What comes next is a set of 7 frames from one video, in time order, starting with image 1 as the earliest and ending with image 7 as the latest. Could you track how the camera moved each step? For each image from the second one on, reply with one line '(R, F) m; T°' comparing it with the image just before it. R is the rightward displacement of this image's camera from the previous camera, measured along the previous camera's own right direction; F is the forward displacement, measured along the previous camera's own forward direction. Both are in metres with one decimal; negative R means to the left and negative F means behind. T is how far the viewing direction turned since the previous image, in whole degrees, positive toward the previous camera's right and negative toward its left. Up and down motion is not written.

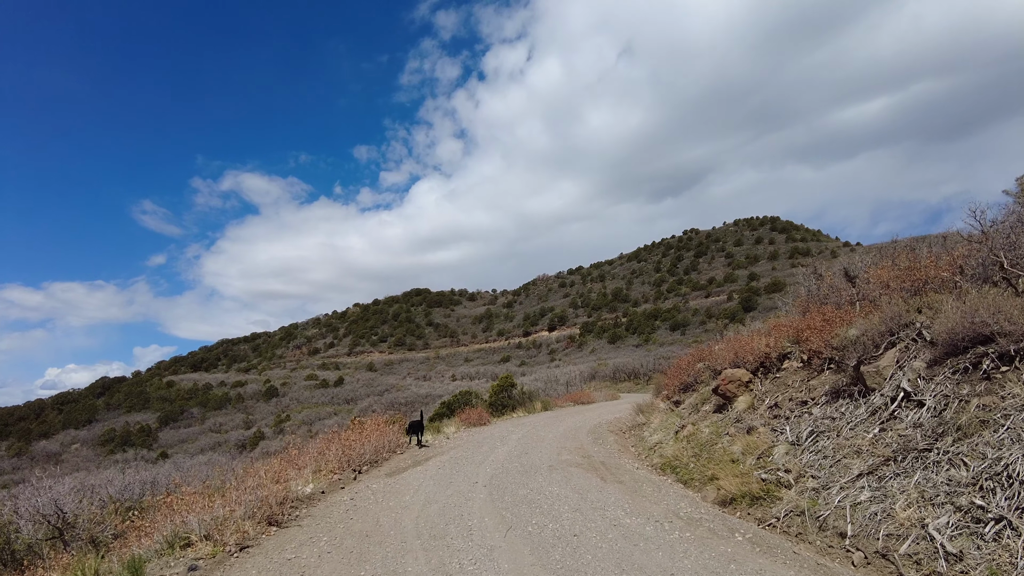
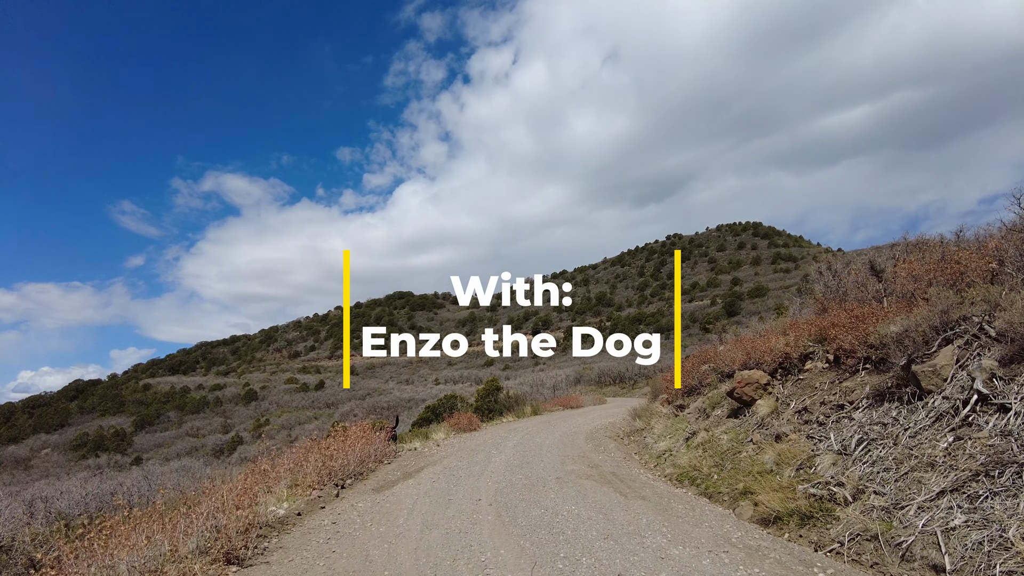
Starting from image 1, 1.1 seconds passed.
(-0.3, +0.9) m; +2°
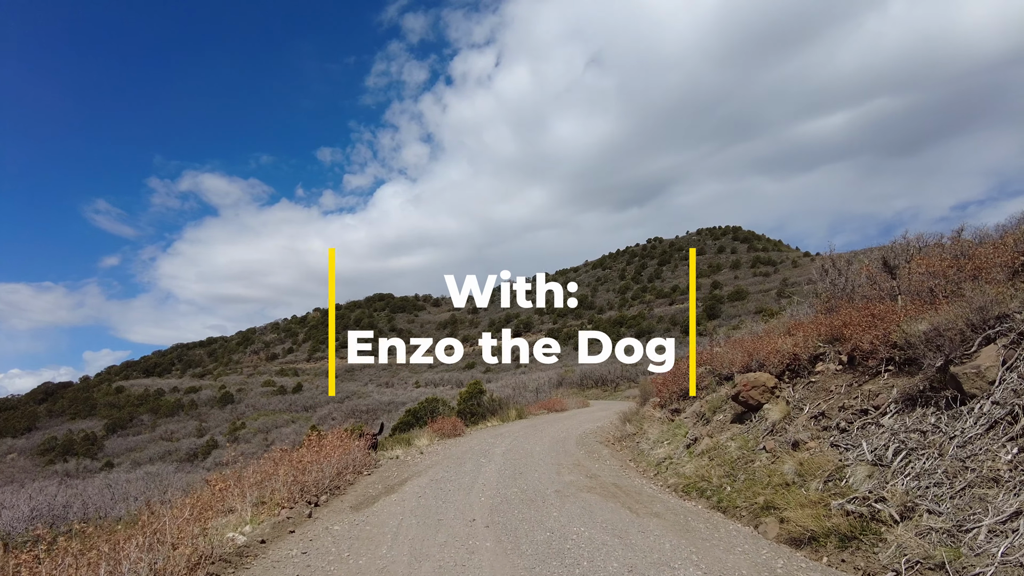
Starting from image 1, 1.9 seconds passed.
(-0.2, +0.7) m; +2°
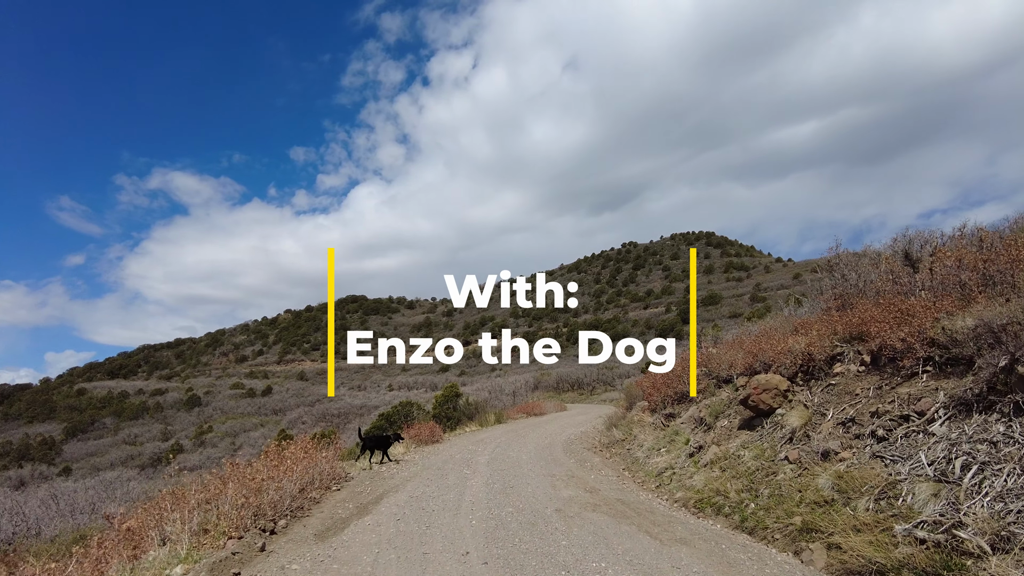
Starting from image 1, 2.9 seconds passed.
(-0.3, +1.0) m; +3°
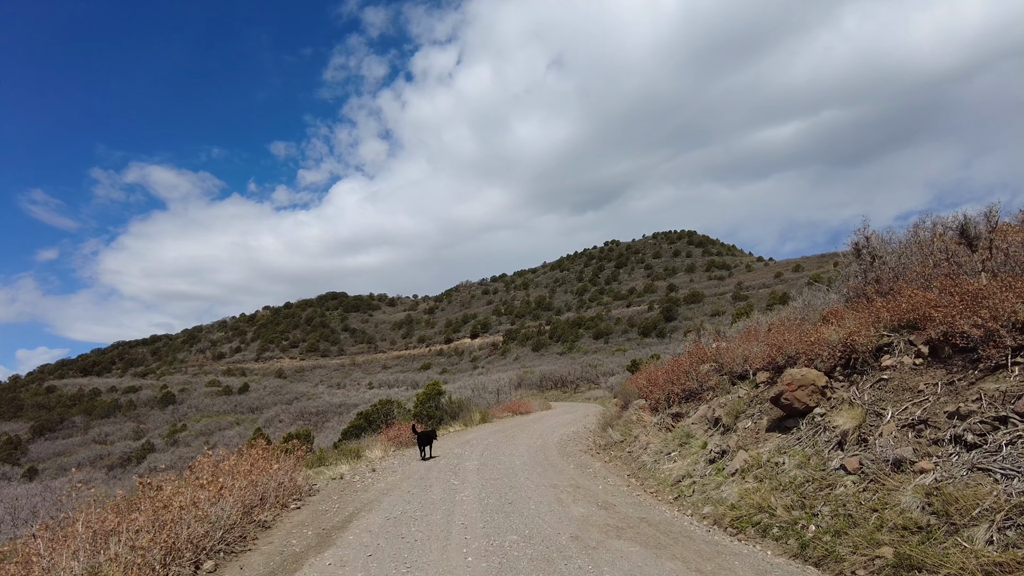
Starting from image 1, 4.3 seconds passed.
(-0.2, +1.3) m; +2°
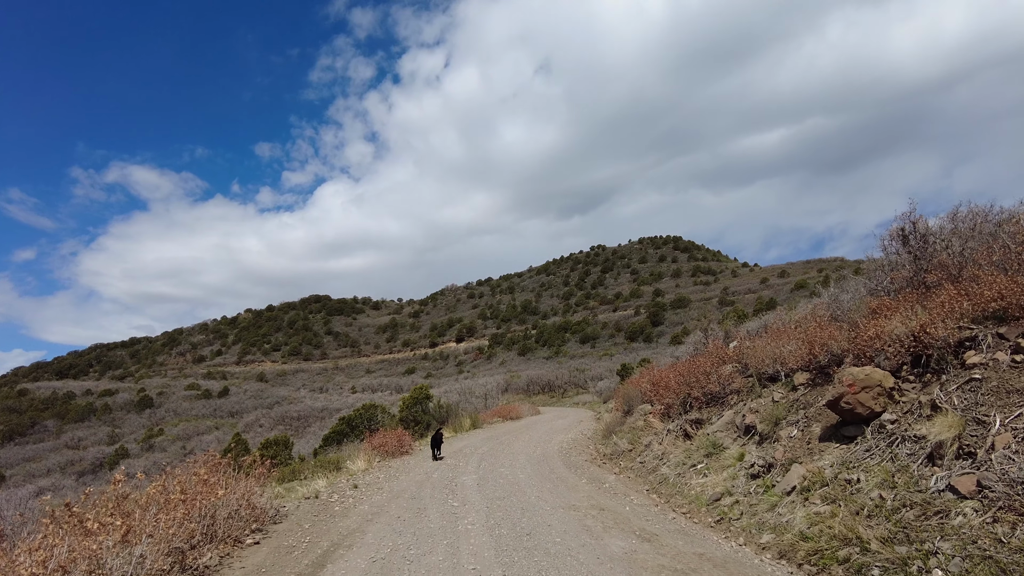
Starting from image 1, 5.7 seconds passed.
(-0.4, +1.3) m; +2°
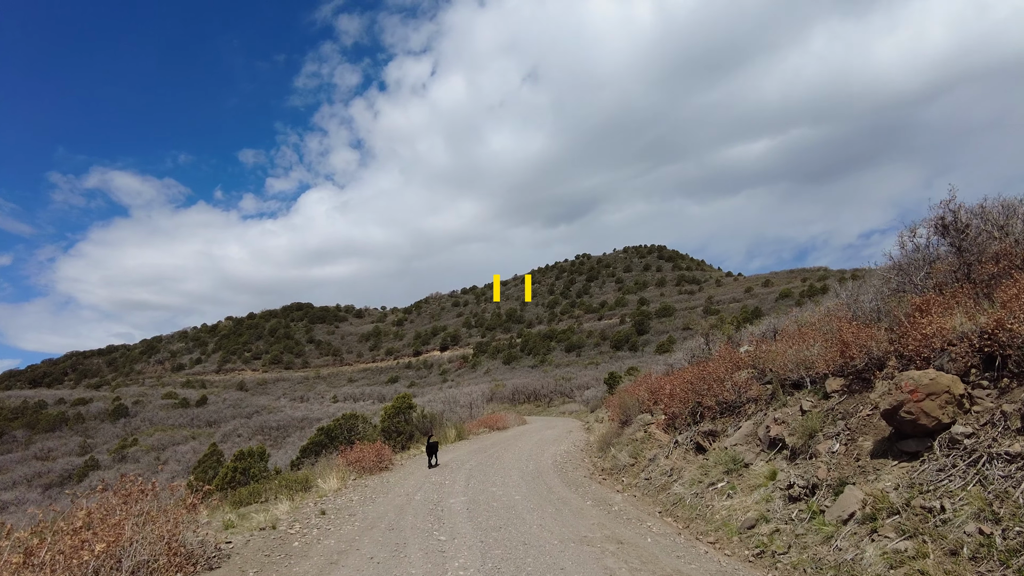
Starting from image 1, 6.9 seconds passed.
(-0.2, +1.1) m; +2°
